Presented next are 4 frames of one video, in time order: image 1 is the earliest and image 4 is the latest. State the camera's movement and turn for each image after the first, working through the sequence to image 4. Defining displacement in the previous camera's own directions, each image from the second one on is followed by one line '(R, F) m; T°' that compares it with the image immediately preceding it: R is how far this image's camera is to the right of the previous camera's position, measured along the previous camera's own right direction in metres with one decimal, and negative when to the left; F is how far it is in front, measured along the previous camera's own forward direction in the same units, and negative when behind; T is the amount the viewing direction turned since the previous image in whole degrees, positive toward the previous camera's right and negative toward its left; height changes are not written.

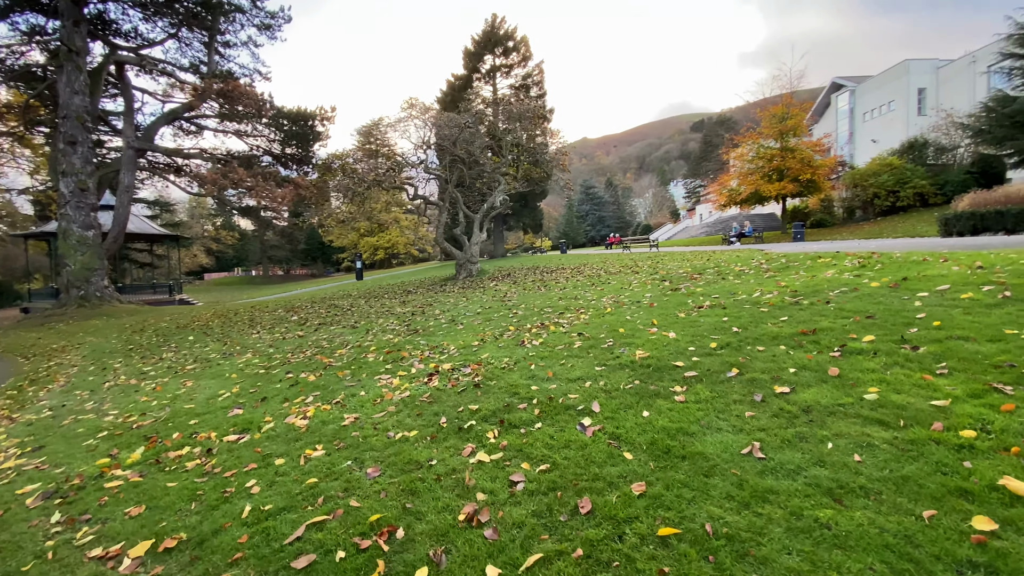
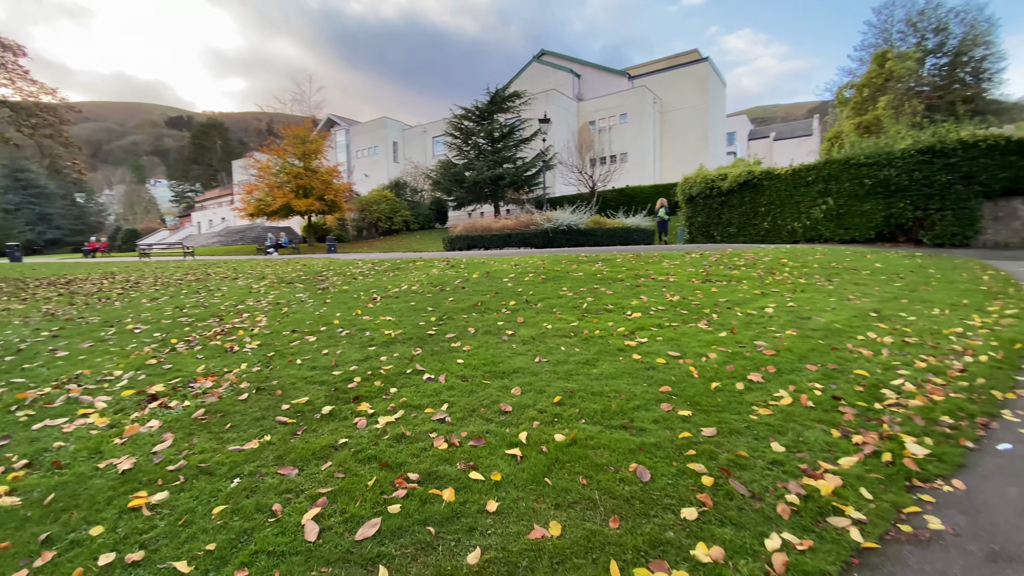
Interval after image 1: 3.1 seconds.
(-2.8, +0.4) m; +57°
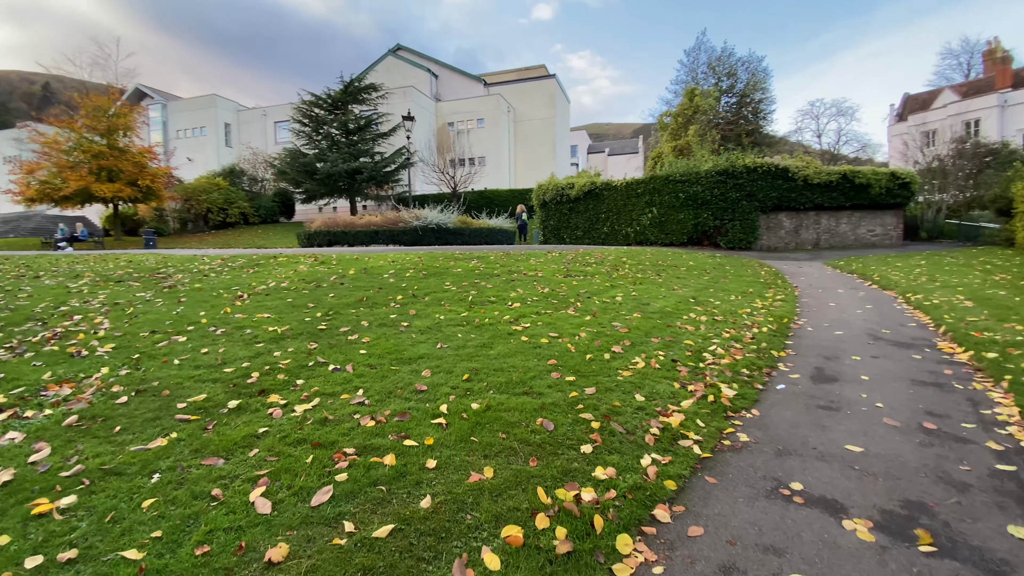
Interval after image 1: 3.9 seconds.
(-0.5, -0.4) m; +17°
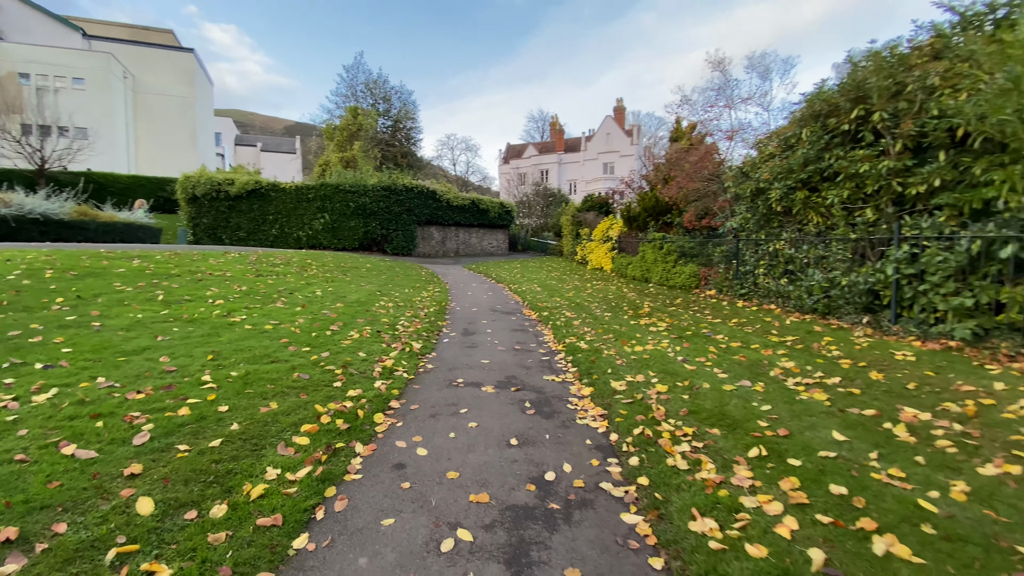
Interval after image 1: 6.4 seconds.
(-1.2, -1.7) m; +39°
